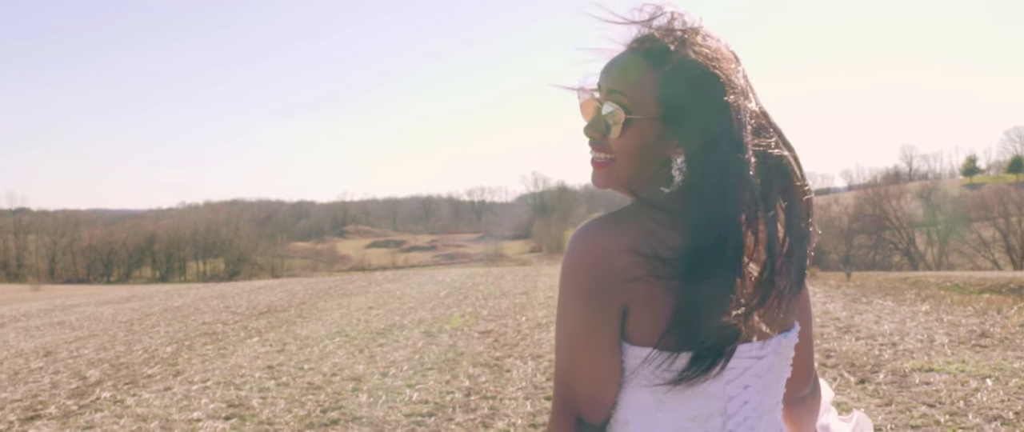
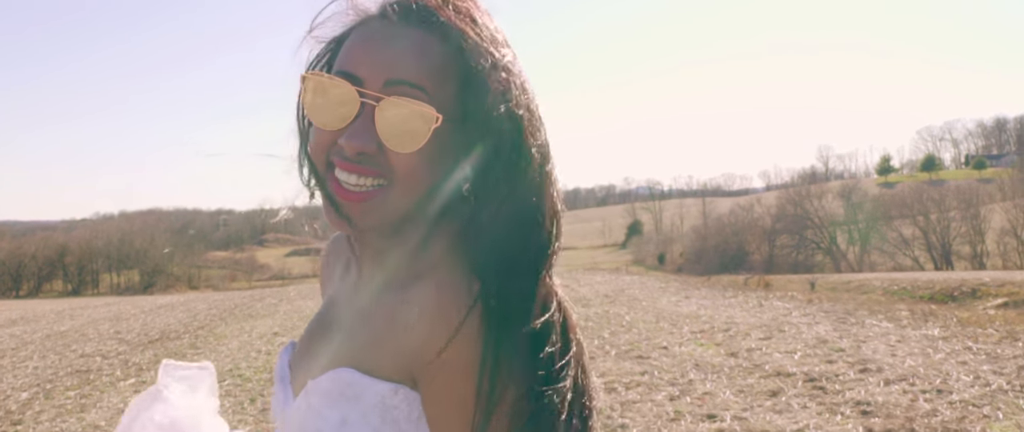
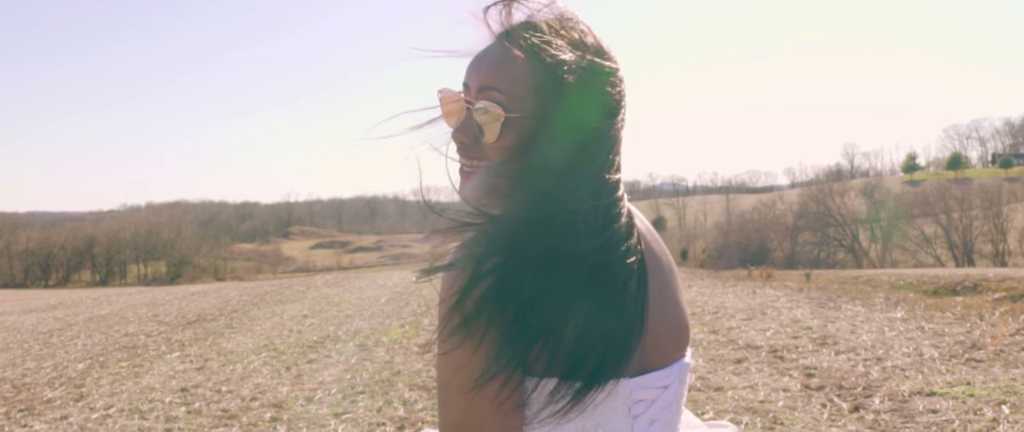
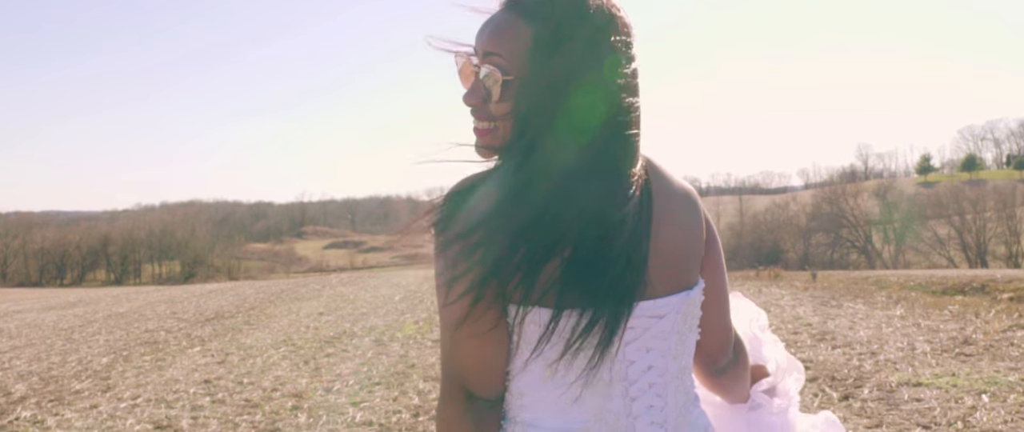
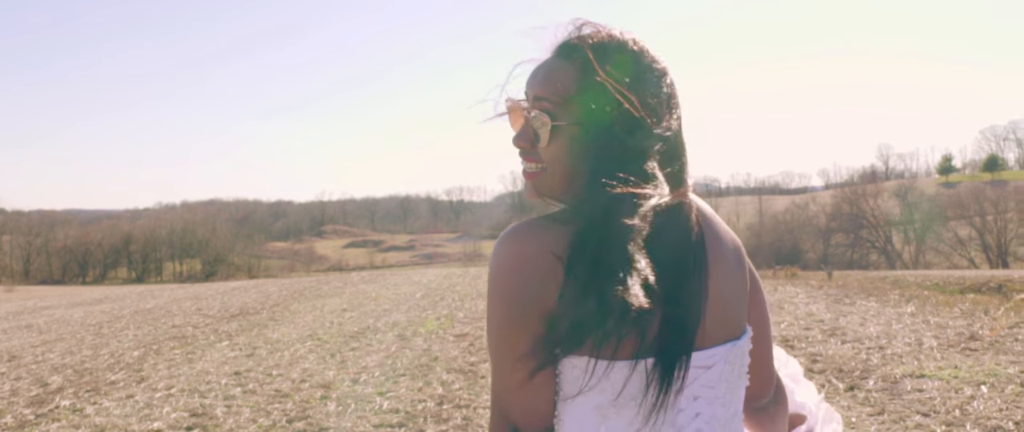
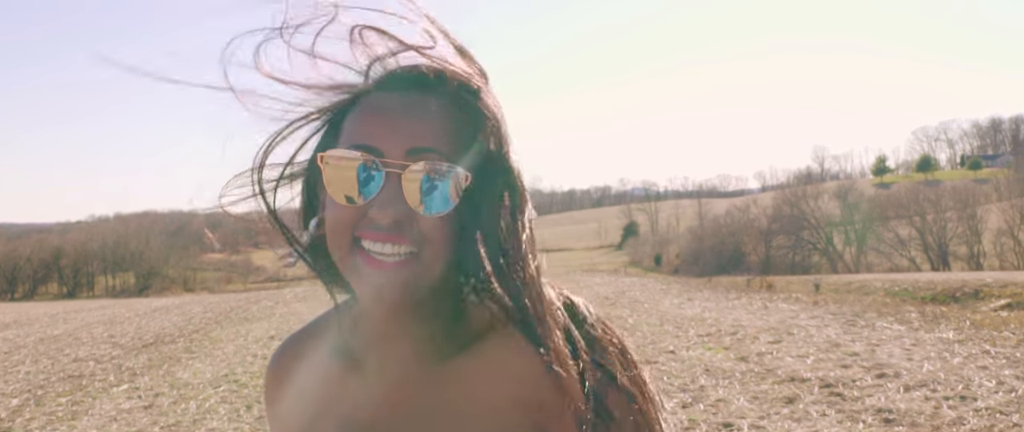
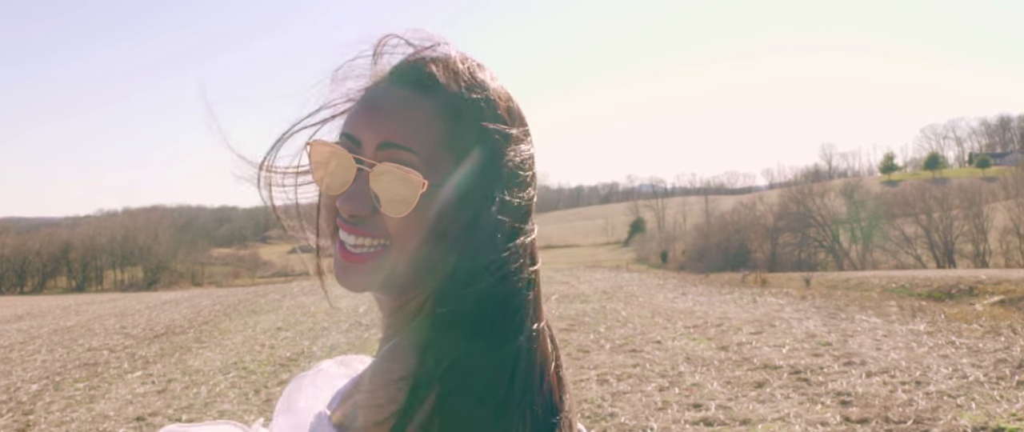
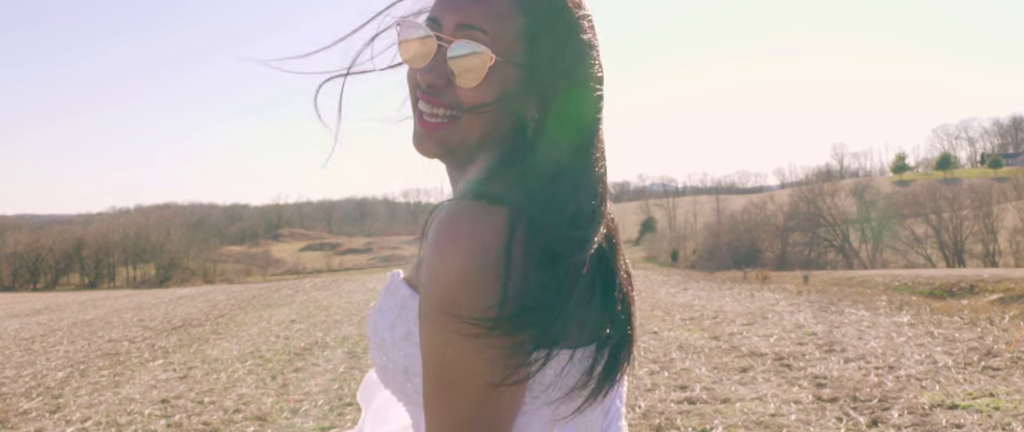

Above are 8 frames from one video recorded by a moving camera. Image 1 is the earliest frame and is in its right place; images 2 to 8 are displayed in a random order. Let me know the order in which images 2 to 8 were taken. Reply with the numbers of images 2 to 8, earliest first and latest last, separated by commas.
5, 4, 3, 8, 7, 2, 6
